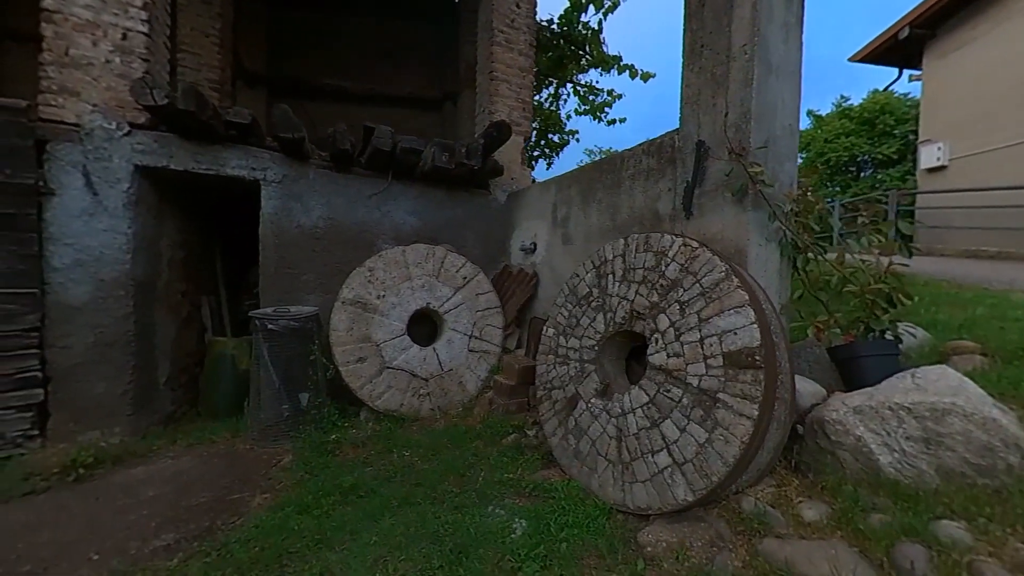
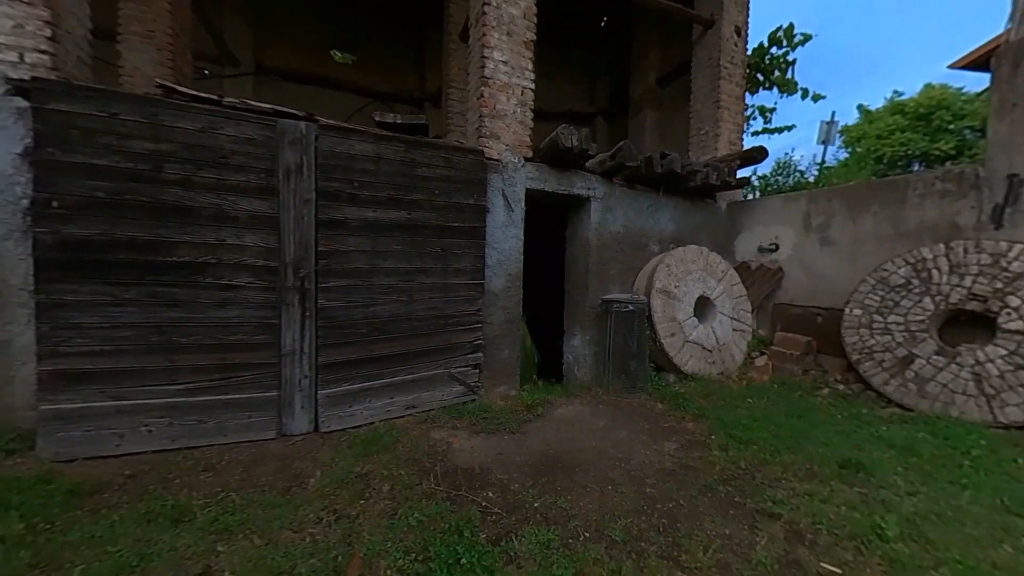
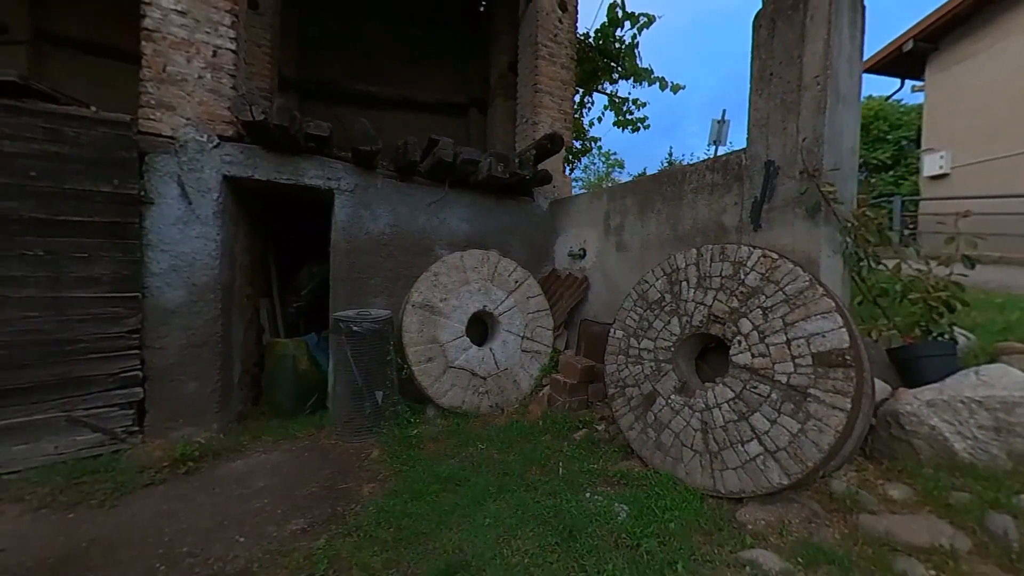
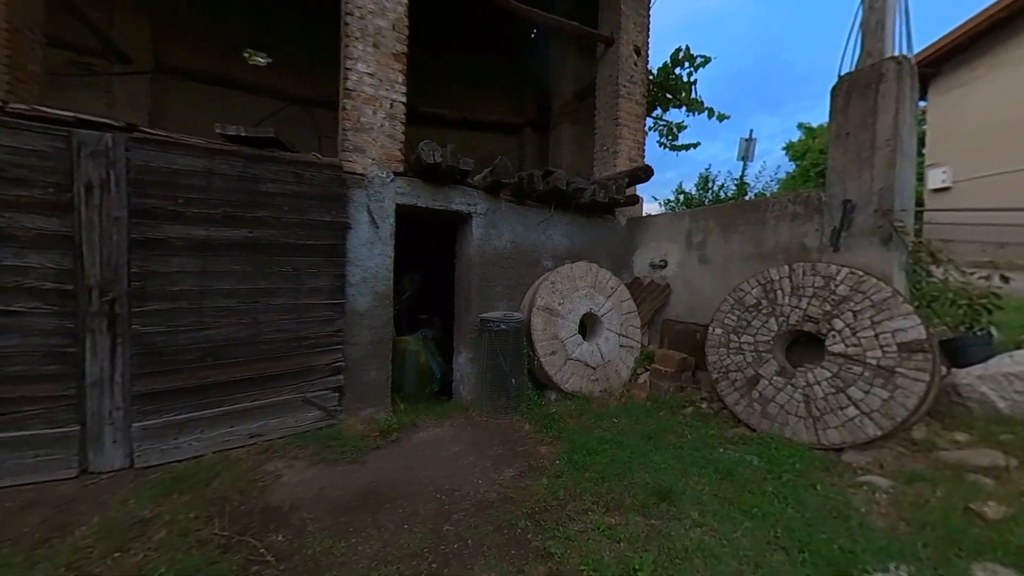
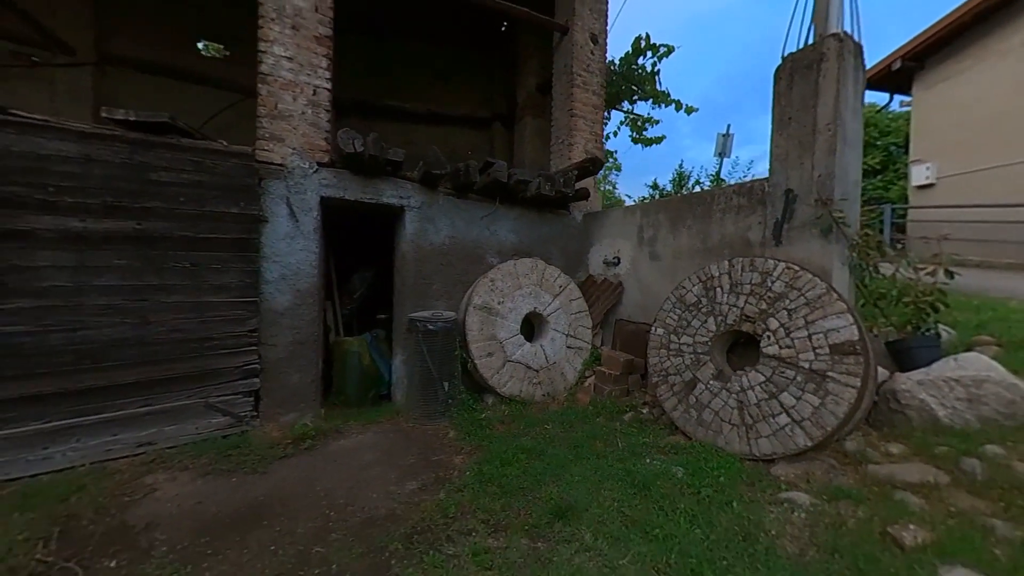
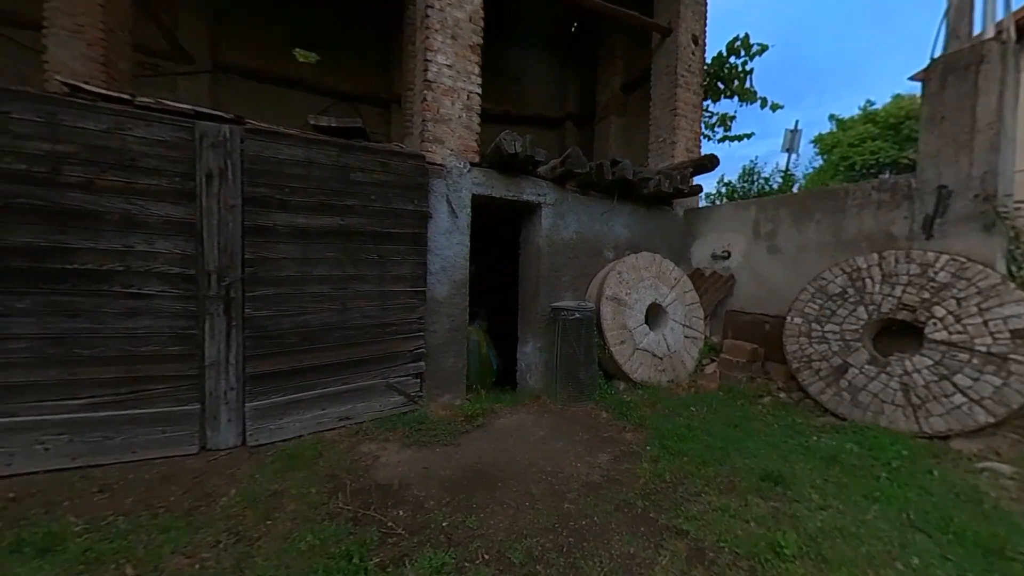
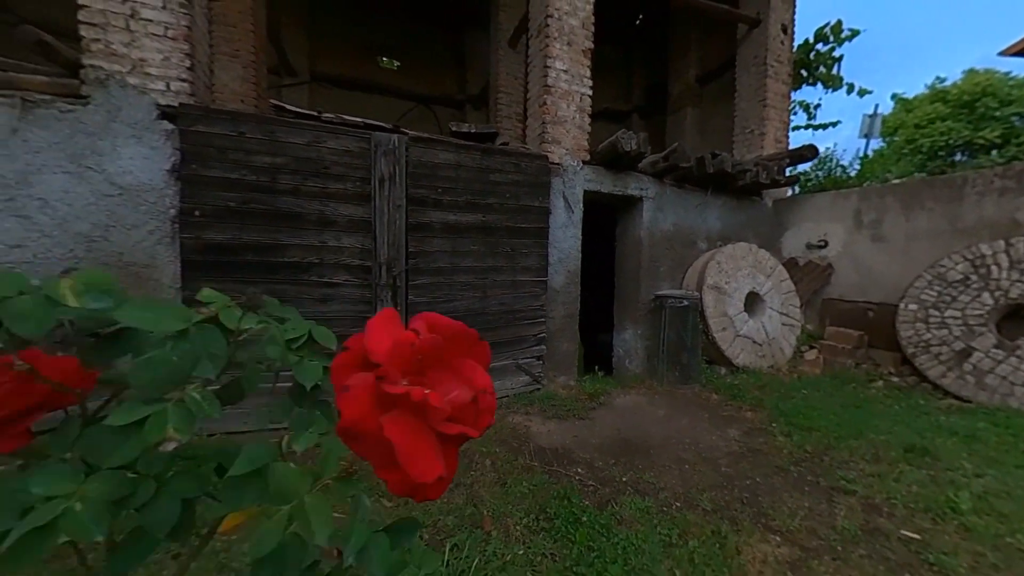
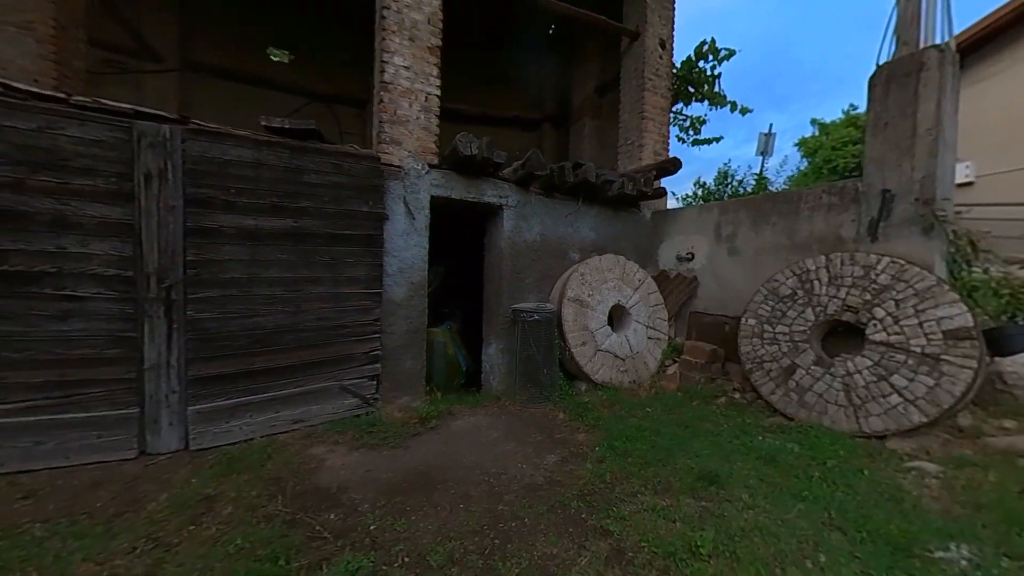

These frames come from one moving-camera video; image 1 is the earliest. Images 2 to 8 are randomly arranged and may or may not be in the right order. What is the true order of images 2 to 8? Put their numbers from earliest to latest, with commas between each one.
3, 5, 4, 8, 6, 2, 7
